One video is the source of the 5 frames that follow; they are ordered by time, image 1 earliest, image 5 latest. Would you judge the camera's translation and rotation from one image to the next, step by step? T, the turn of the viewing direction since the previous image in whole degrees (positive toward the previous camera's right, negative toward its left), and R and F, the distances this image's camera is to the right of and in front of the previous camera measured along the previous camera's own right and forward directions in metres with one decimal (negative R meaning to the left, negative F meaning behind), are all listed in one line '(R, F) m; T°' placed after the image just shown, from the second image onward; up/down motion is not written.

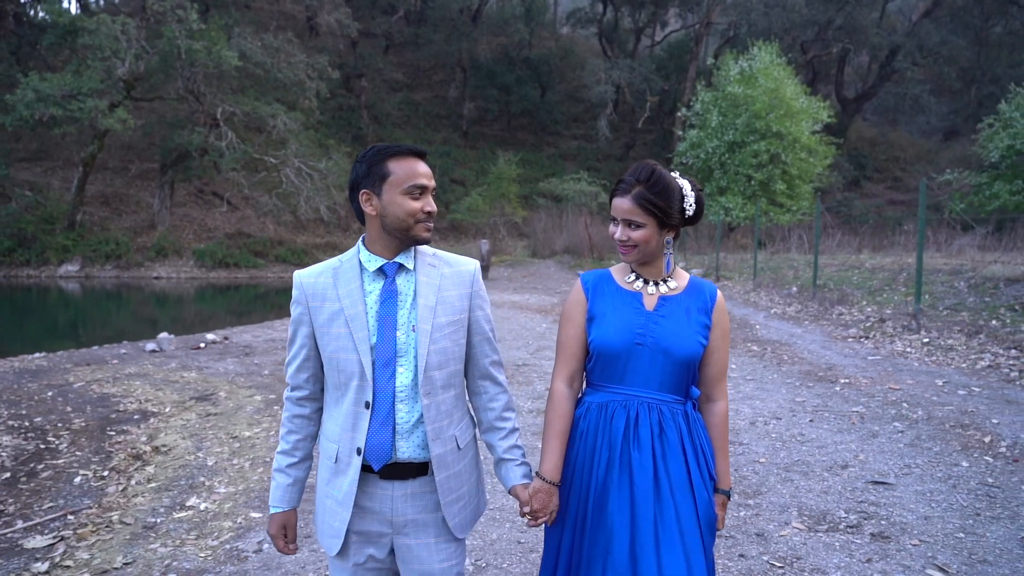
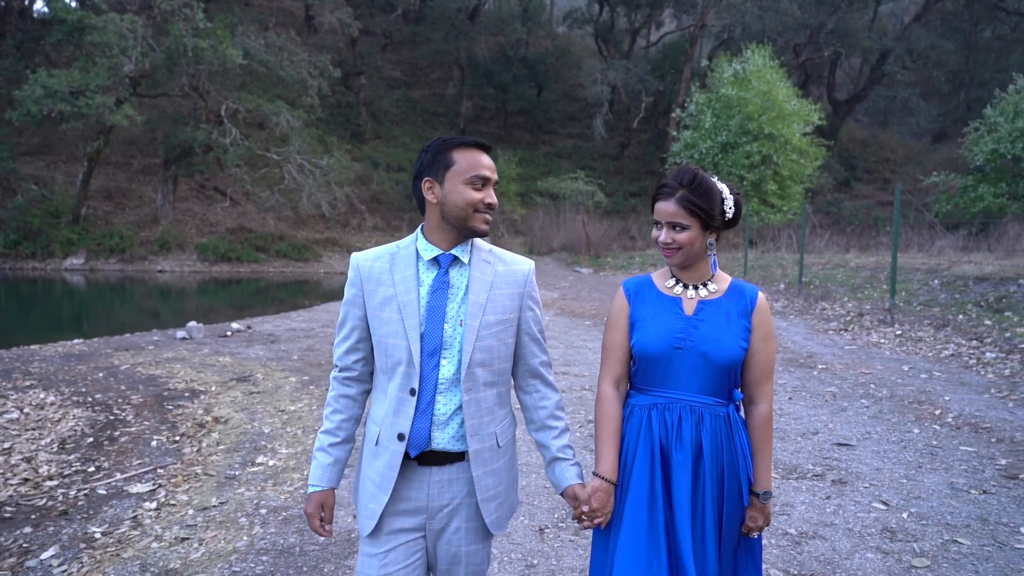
(-0.2, -0.8) m; +1°
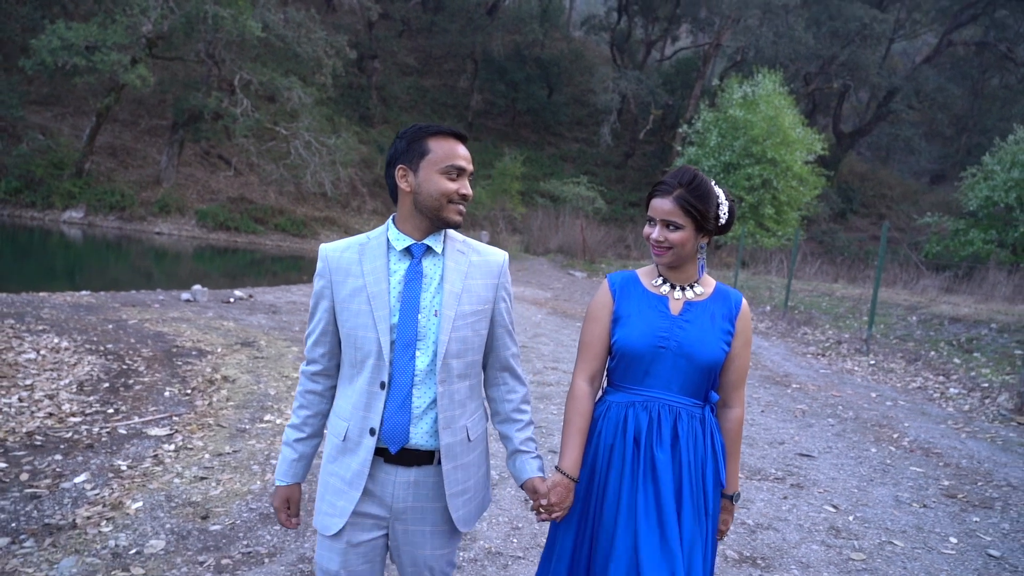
(-0.1, -0.4) m; +1°
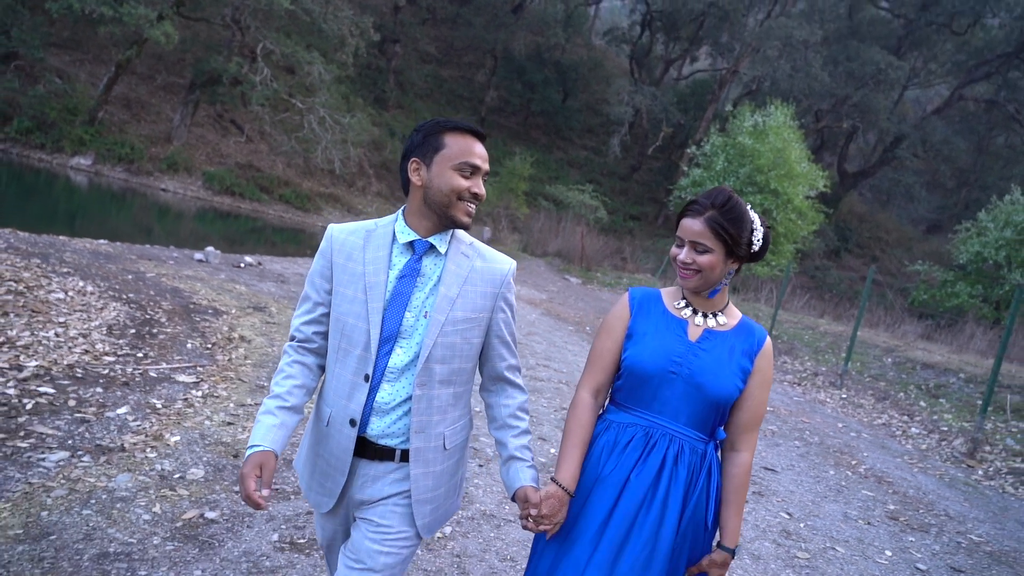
(-0.1, -0.5) m; +1°
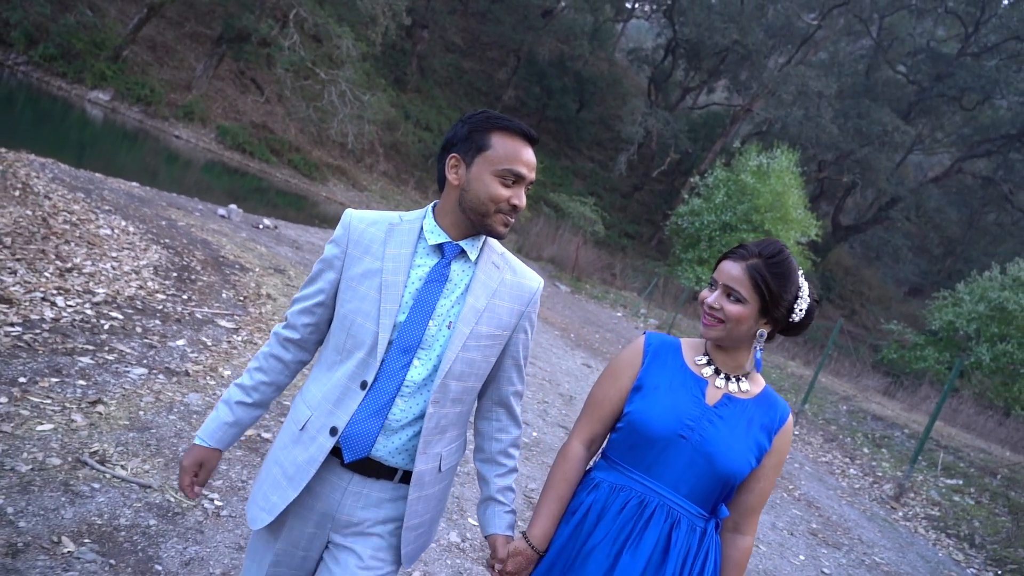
(-0.2, -0.8) m; +1°
